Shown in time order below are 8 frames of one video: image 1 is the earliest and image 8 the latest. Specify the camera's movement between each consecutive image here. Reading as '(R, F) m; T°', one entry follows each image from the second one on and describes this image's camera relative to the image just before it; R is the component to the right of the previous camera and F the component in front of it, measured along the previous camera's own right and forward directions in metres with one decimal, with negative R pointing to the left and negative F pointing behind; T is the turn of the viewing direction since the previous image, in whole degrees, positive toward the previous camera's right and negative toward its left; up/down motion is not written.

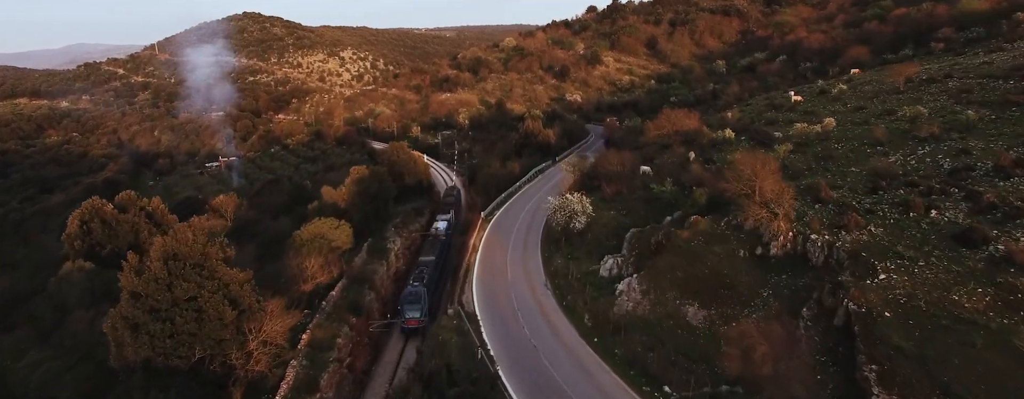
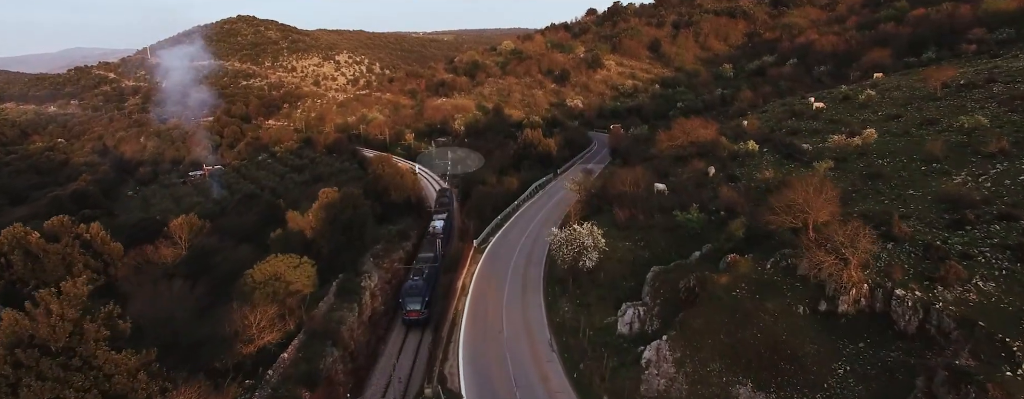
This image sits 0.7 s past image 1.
(+0.1, +3.2) m; 0°
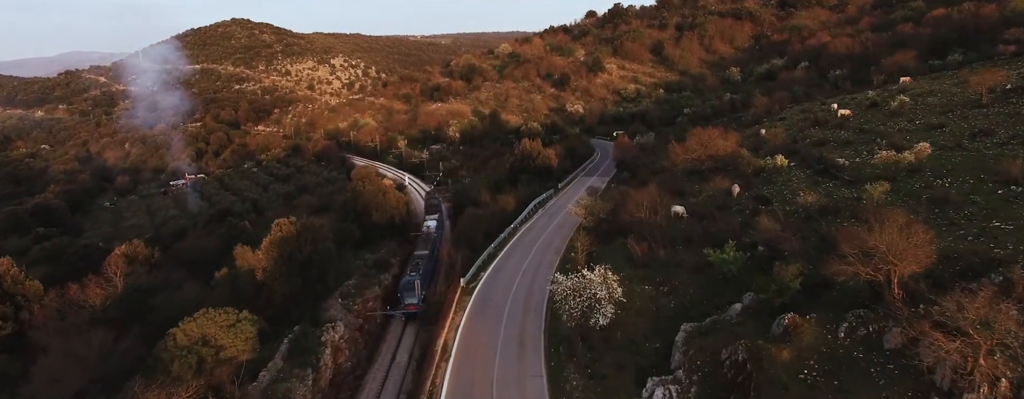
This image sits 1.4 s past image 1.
(+0.1, +3.2) m; 0°
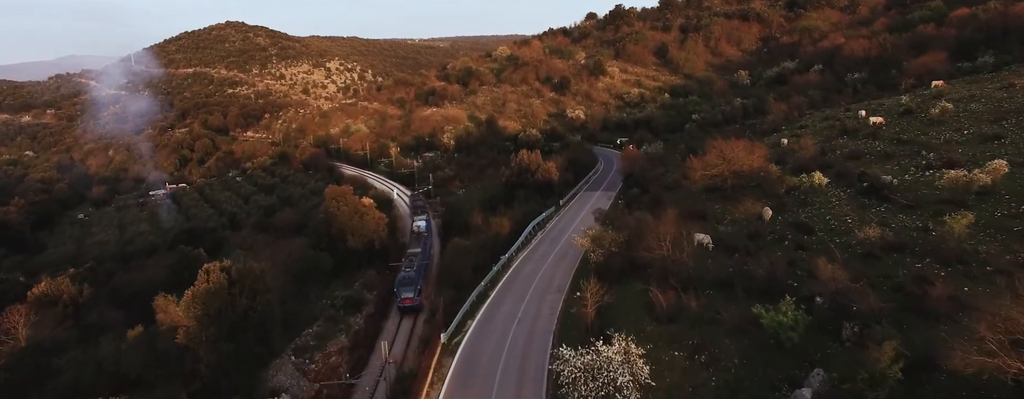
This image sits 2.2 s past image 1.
(+0.2, +3.3) m; 0°
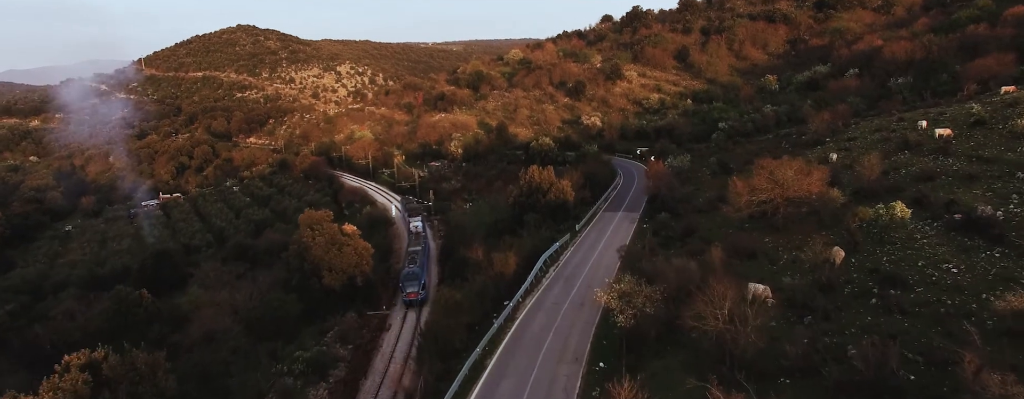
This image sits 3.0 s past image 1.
(+0.2, +3.8) m; -1°
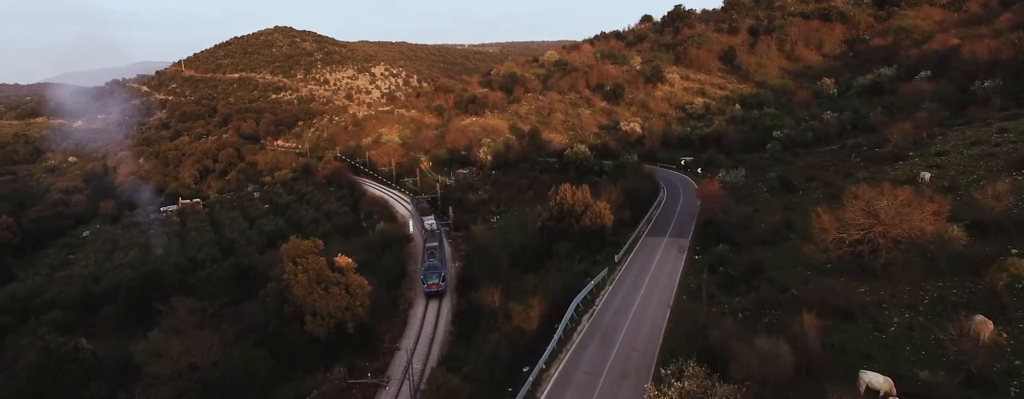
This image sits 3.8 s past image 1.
(+0.2, +3.8) m; -3°
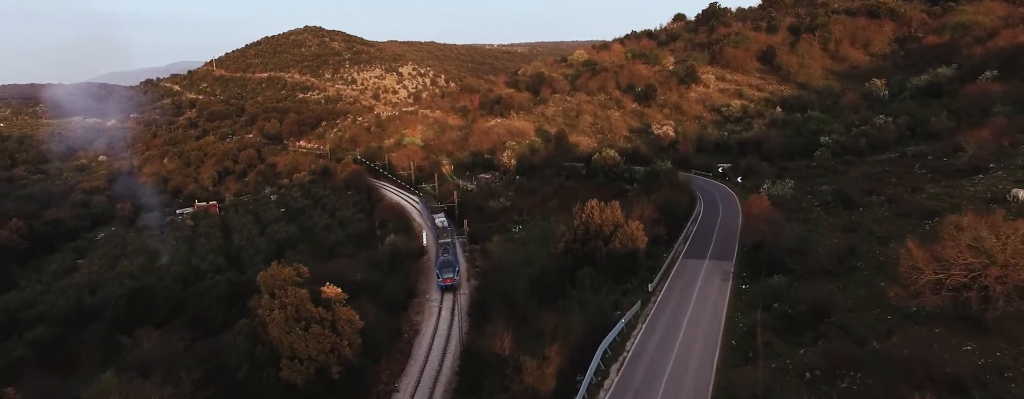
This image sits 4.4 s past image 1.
(+0.3, +2.7) m; -3°
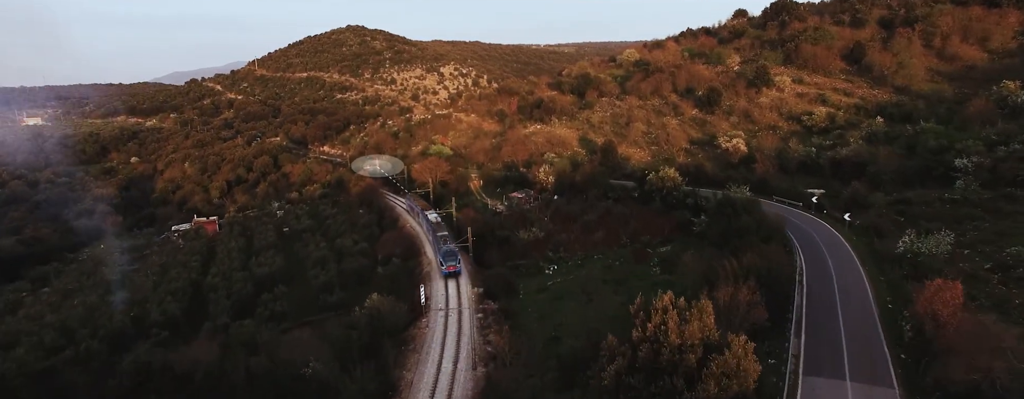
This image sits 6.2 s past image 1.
(+0.6, +8.1) m; -4°
